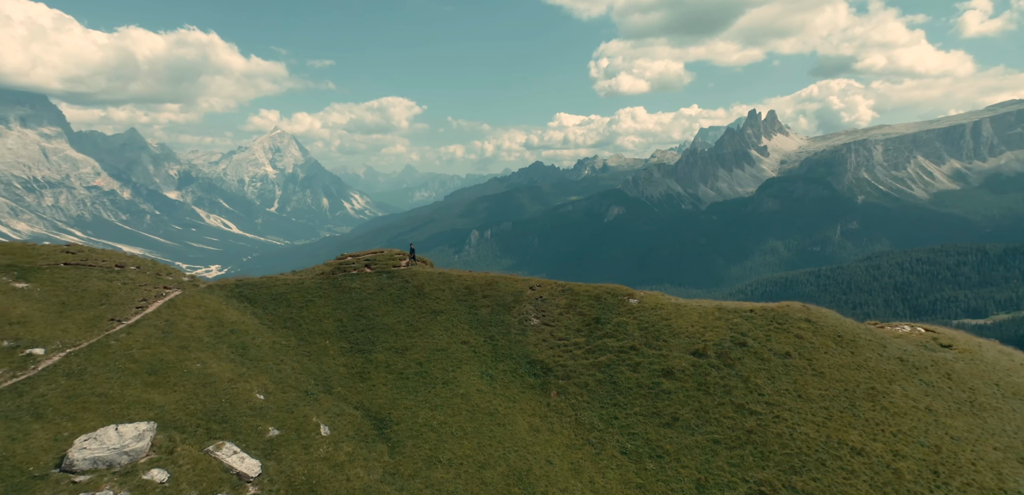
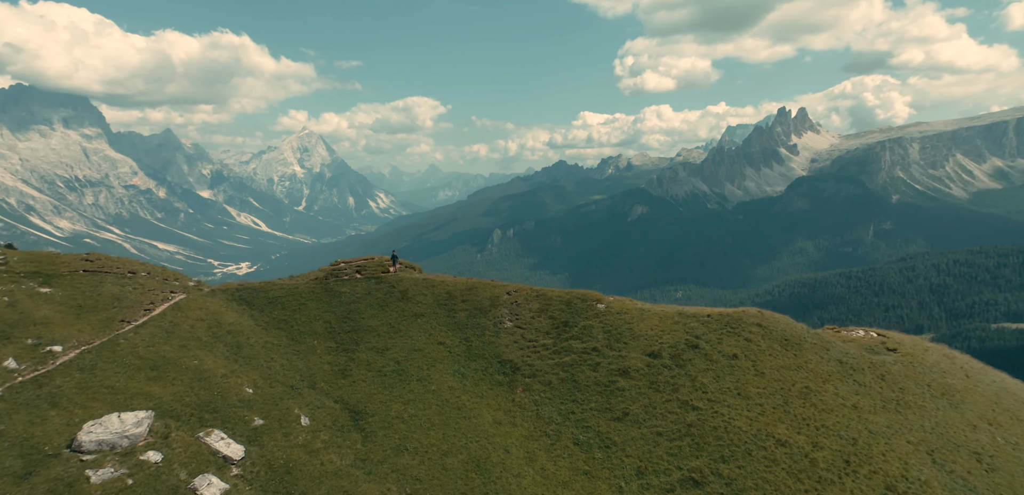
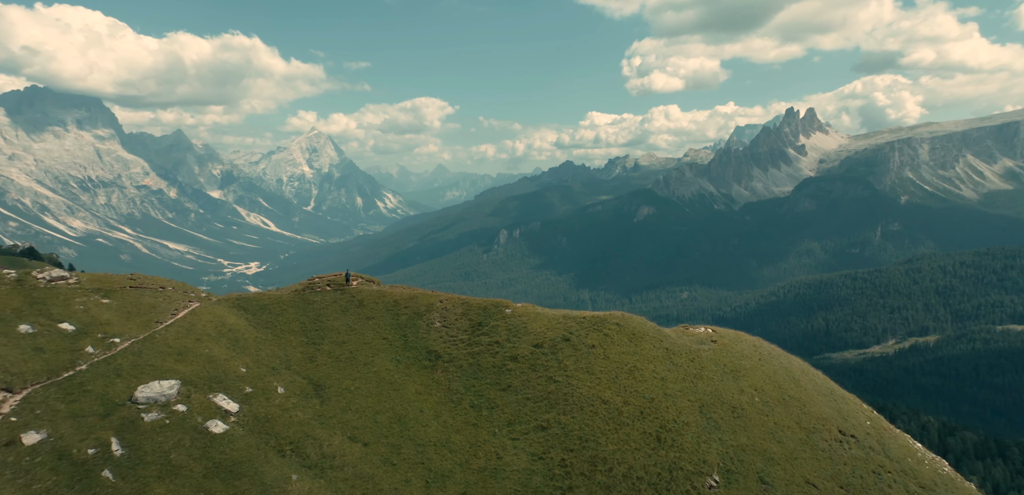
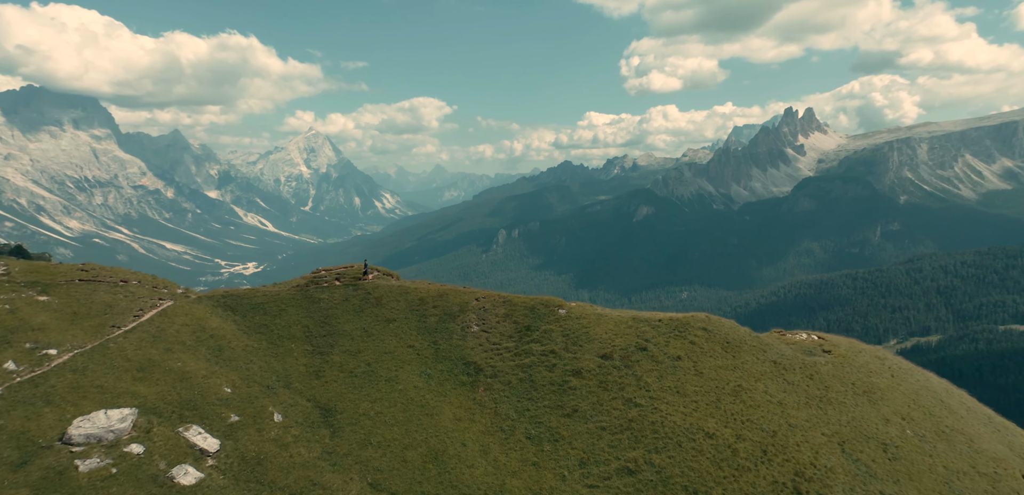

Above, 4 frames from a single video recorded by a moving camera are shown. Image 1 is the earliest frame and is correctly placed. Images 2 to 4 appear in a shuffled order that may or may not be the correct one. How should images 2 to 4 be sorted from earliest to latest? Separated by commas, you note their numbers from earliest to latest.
2, 4, 3
